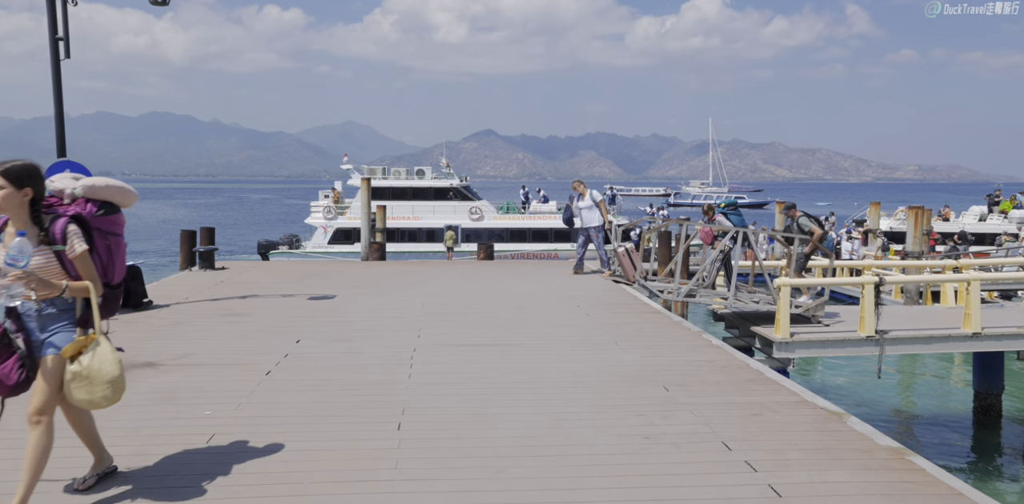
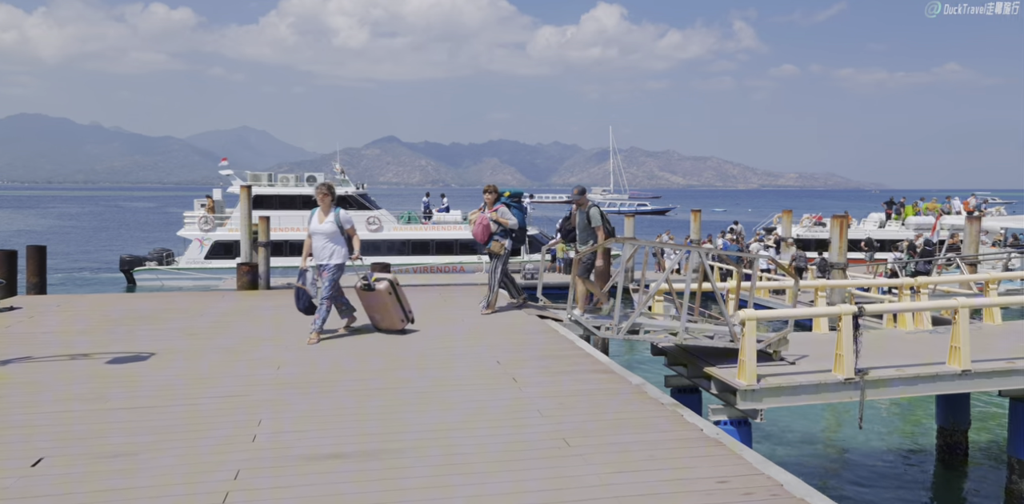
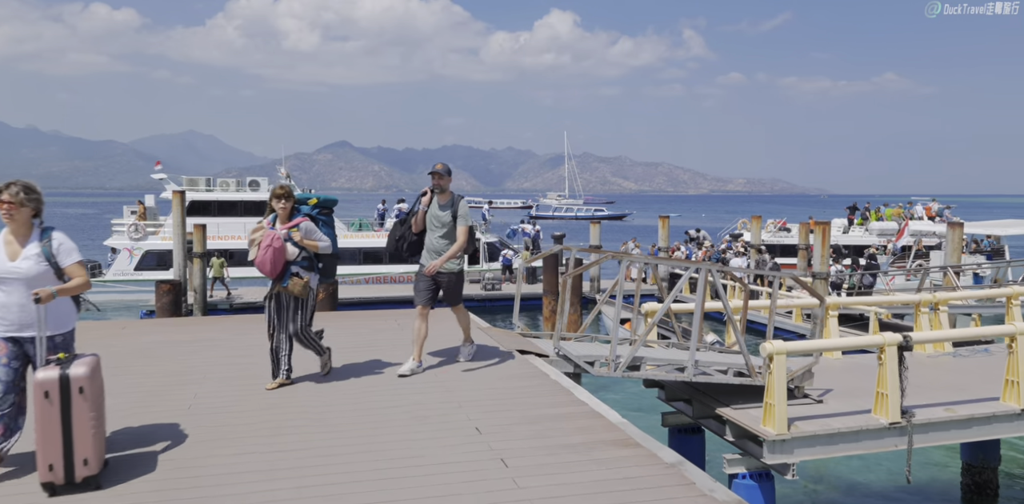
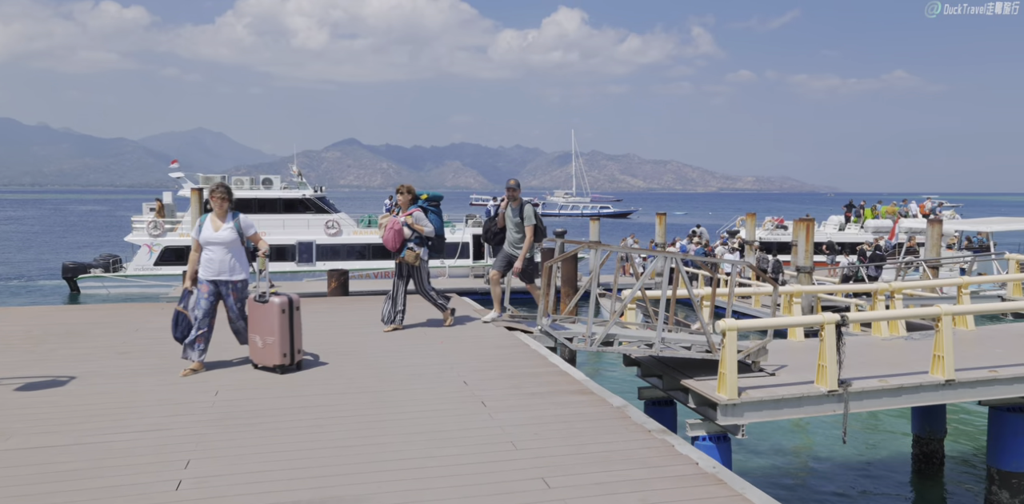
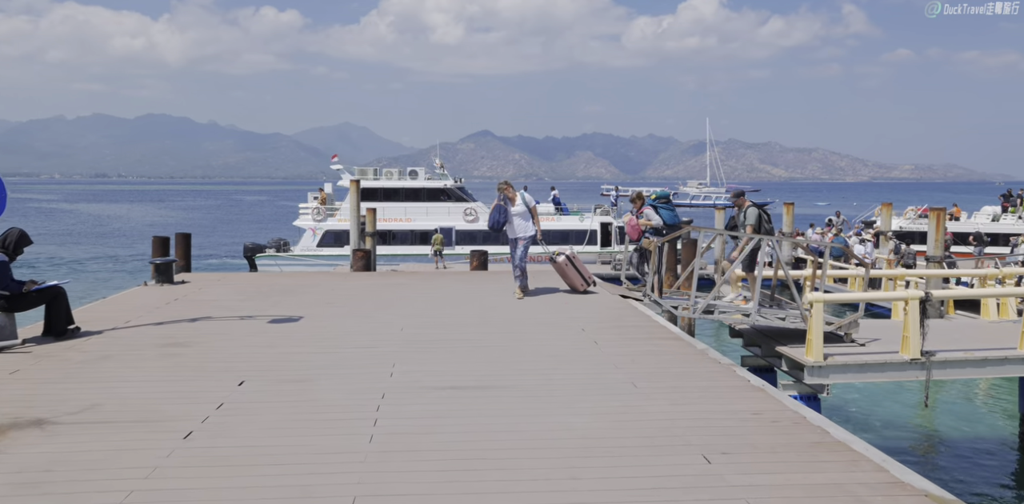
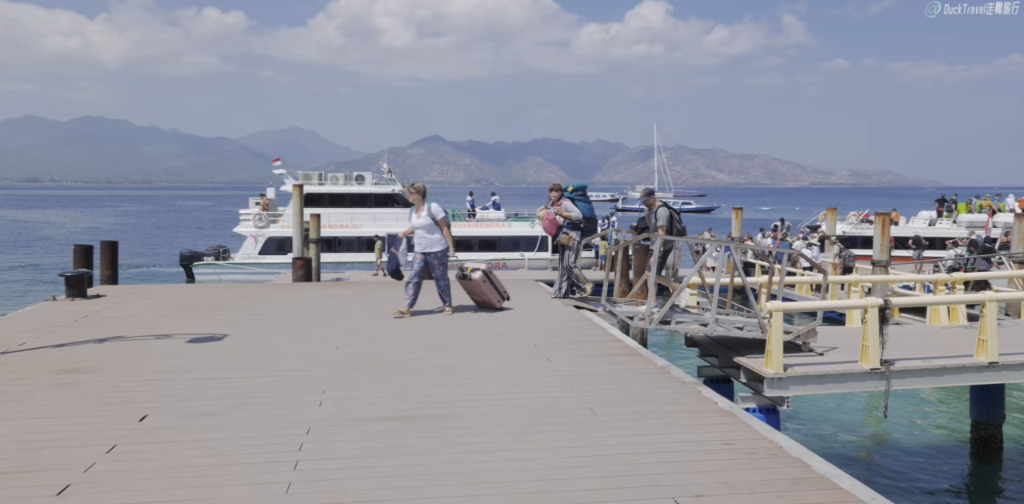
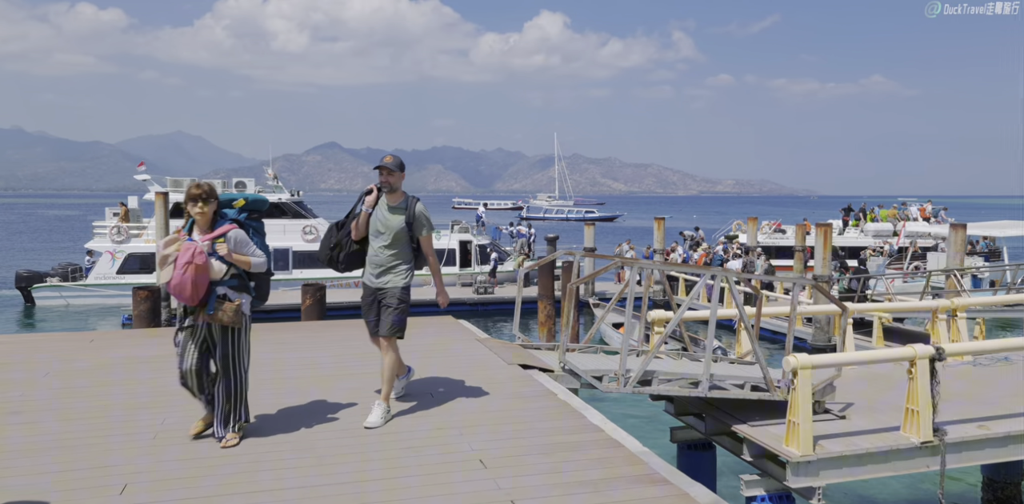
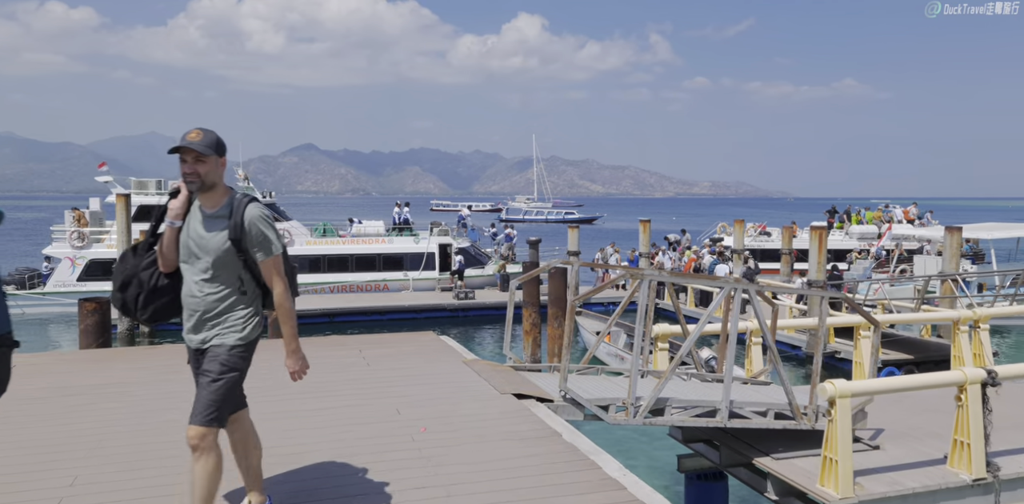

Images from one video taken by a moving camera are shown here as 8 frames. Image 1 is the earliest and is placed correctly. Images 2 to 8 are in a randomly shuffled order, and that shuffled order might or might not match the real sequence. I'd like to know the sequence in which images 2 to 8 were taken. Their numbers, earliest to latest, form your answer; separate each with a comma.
5, 6, 2, 4, 3, 7, 8
